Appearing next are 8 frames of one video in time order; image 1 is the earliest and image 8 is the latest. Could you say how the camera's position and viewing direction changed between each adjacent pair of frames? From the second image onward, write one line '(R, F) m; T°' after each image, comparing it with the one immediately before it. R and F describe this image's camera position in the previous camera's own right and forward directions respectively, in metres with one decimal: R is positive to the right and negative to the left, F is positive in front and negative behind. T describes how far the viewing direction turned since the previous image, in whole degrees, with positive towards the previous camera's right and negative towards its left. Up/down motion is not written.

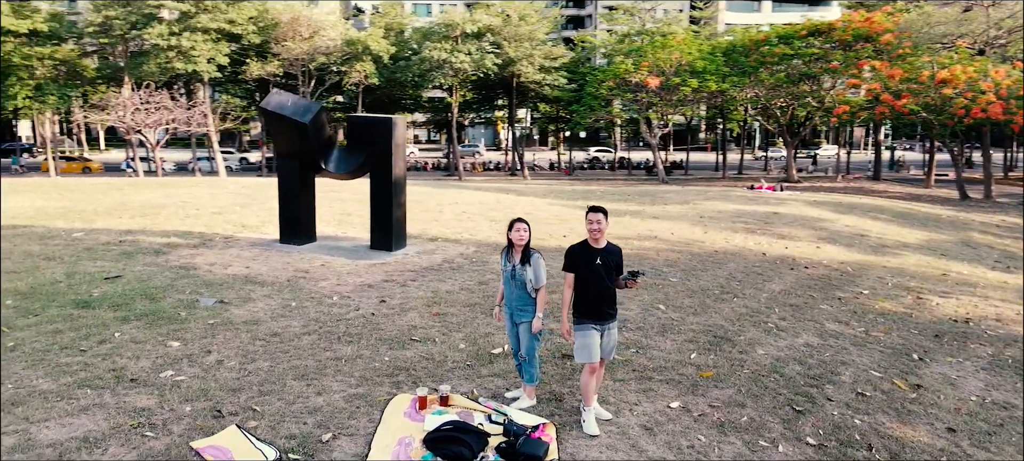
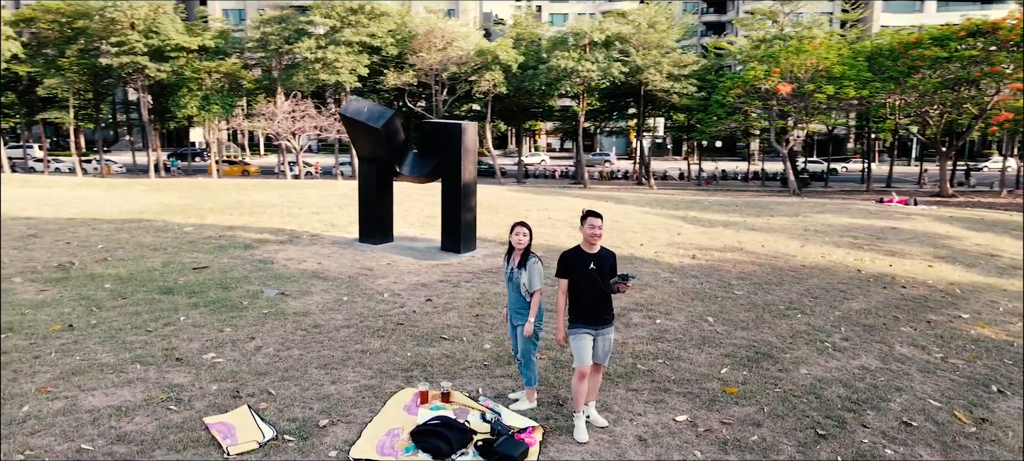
(+1.0, 0.0) m; -10°
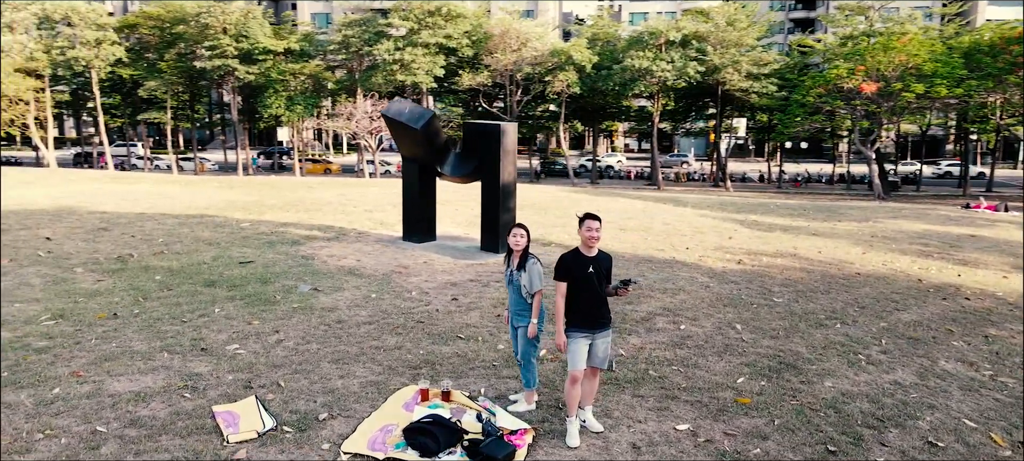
(+0.6, 0.0) m; -6°
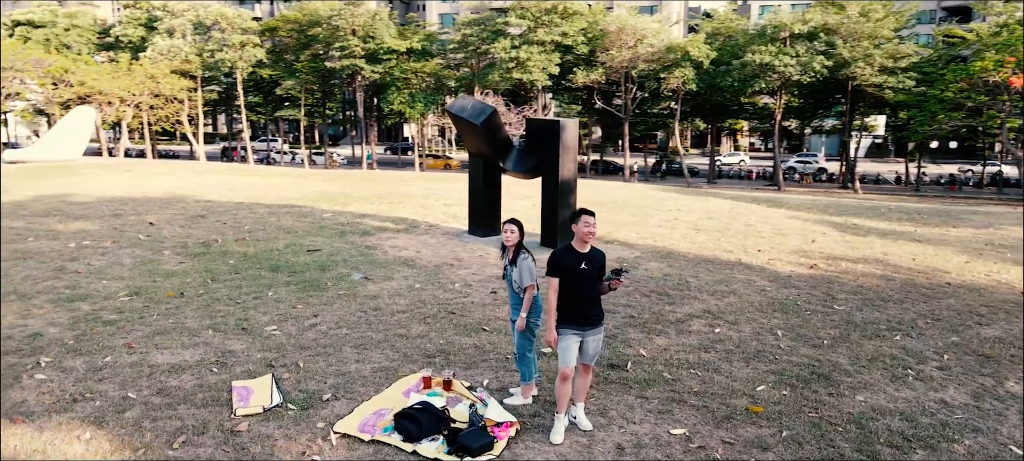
(+0.9, +0.1) m; -9°
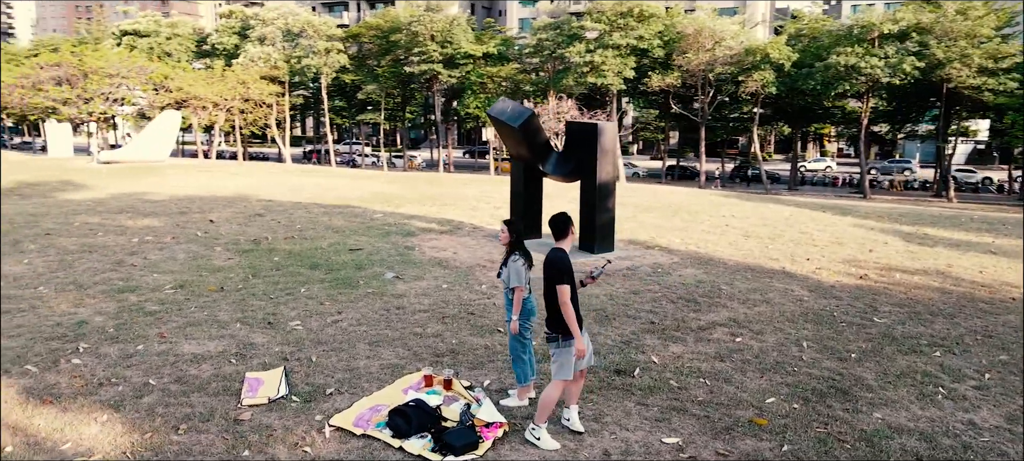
(+0.6, 0.0) m; -6°
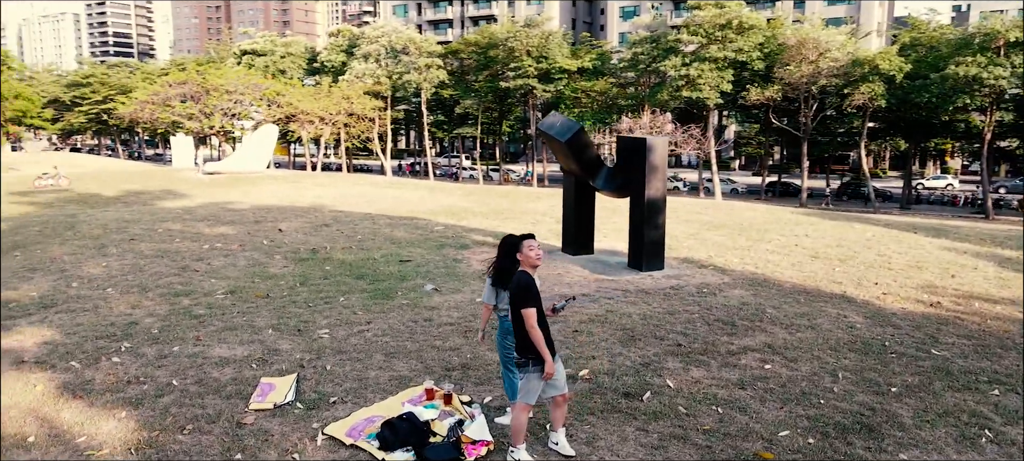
(+0.7, +0.1) m; -8°
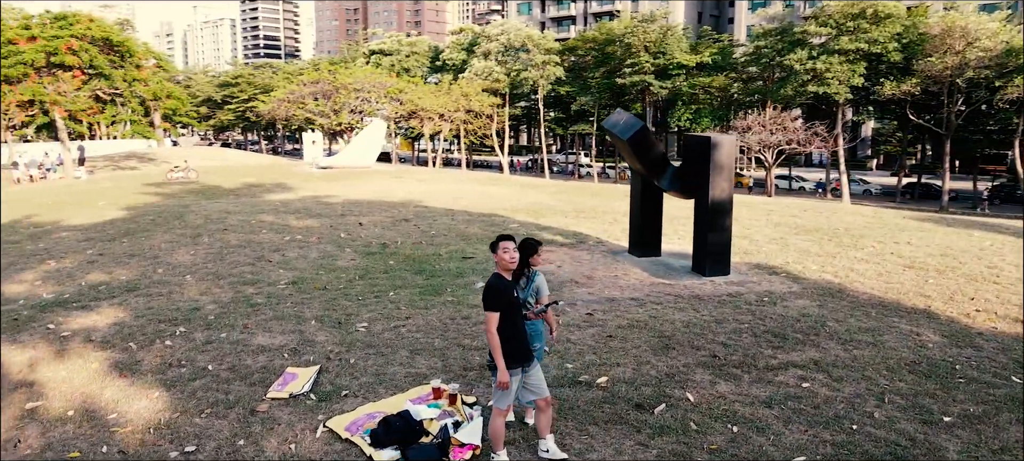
(+0.9, +0.2) m; -9°
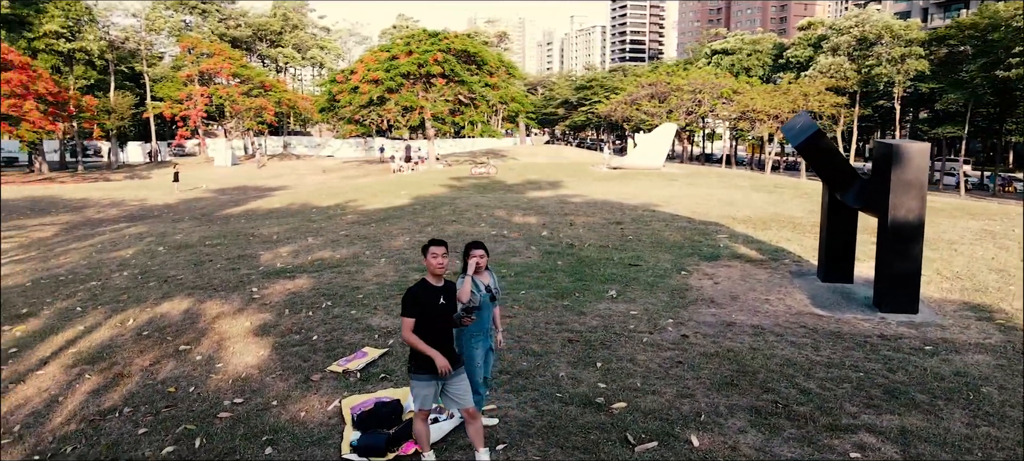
(+2.5, +0.6) m; -26°
